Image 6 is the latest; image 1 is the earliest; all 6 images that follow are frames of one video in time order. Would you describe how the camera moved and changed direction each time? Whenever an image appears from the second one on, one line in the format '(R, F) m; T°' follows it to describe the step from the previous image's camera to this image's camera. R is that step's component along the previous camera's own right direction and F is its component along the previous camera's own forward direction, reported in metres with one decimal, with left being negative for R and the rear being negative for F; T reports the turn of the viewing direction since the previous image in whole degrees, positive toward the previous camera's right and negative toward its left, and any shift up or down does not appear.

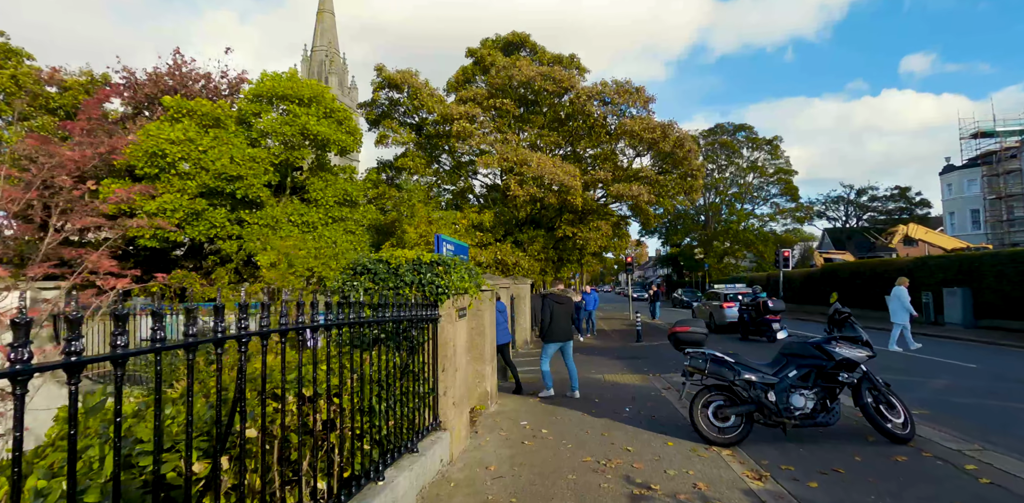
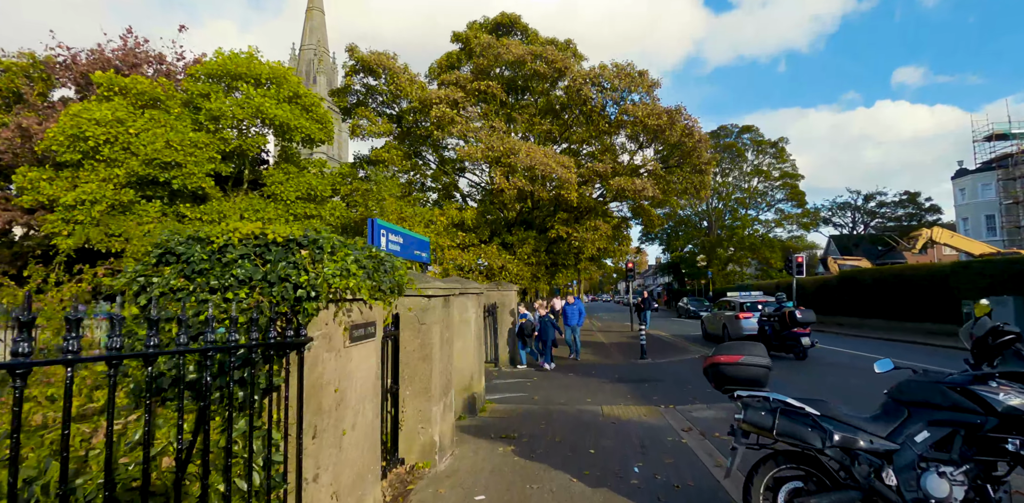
(+0.4, +2.4) m; 0°
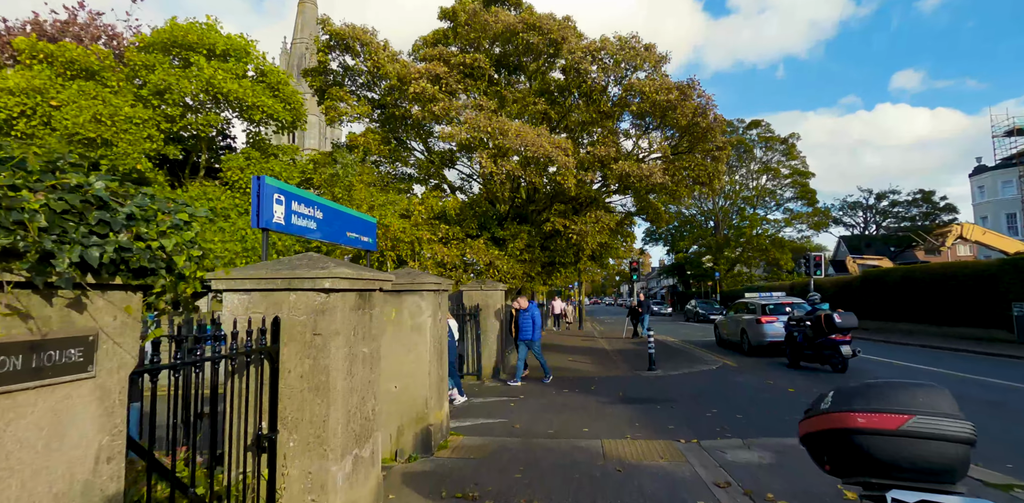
(+0.4, +2.1) m; 0°
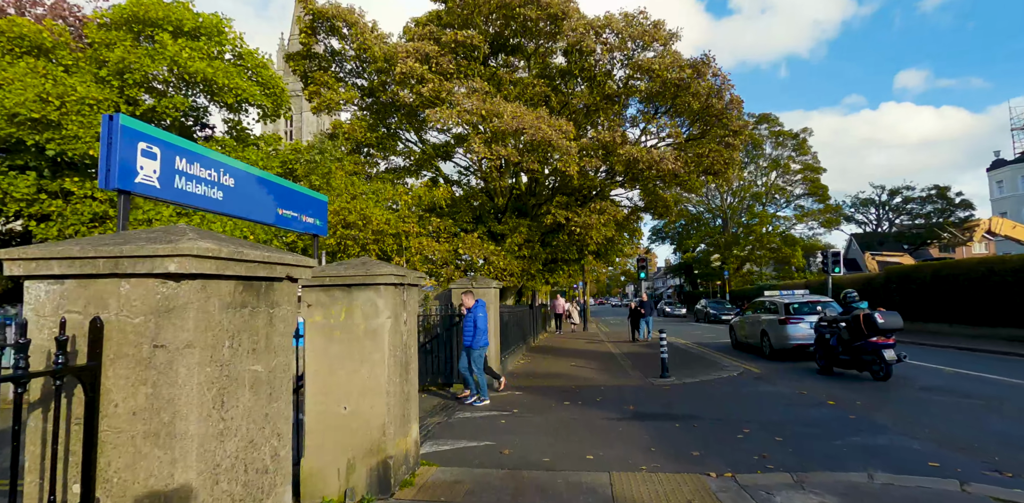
(+0.2, +1.3) m; -1°
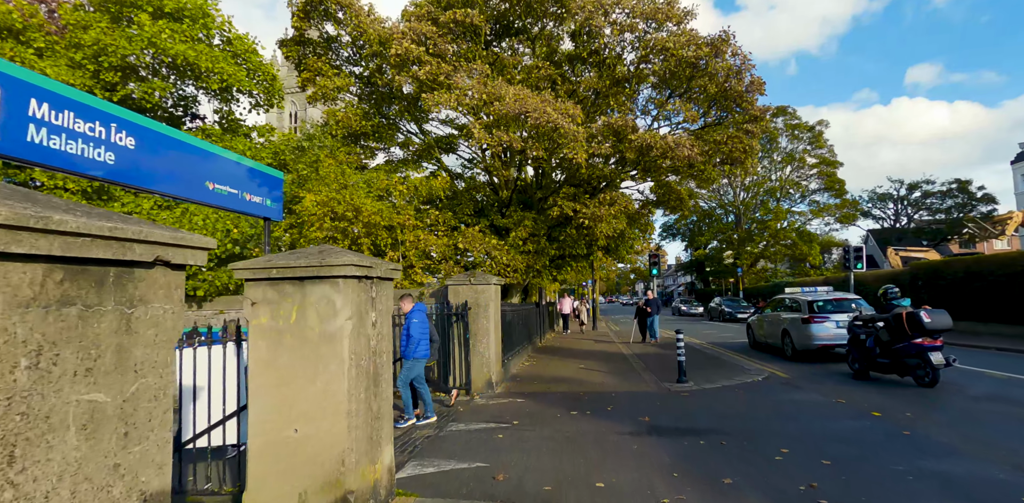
(+0.1, +0.9) m; -1°
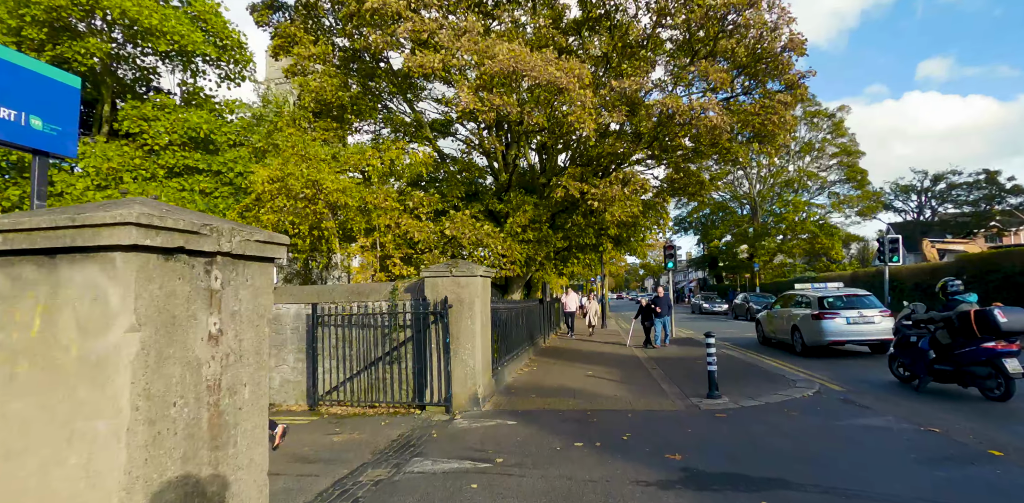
(+0.3, +1.9) m; -1°
